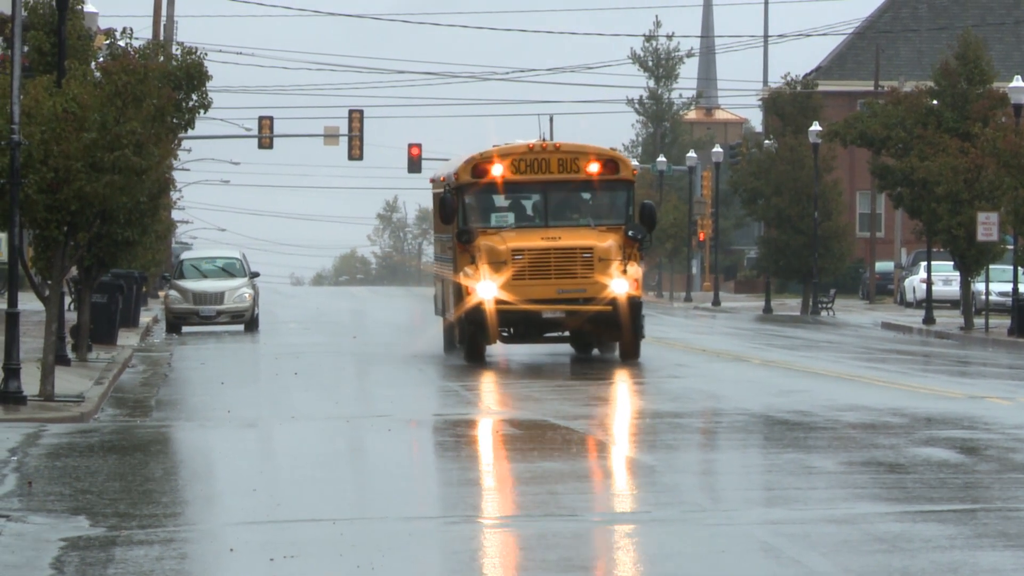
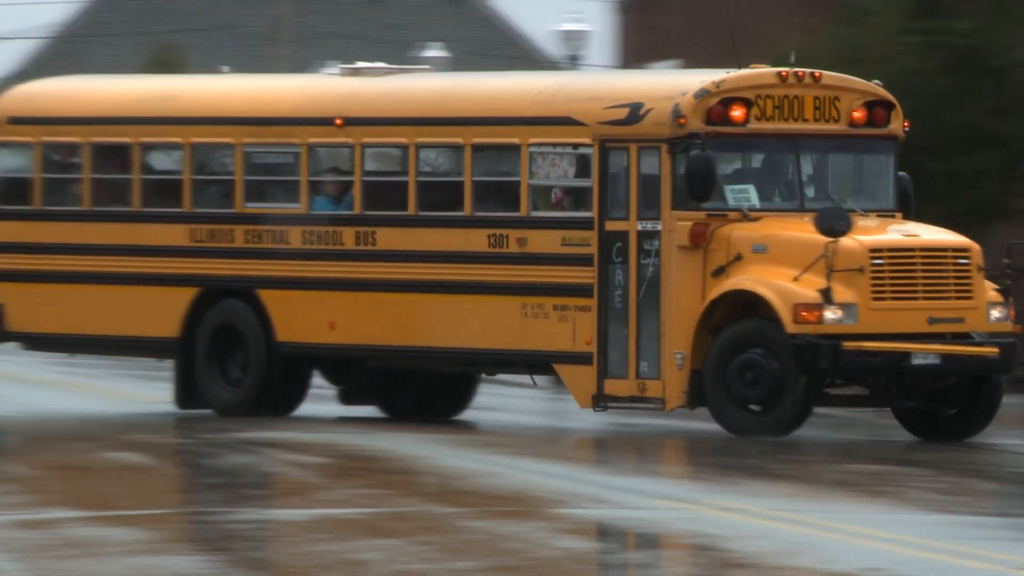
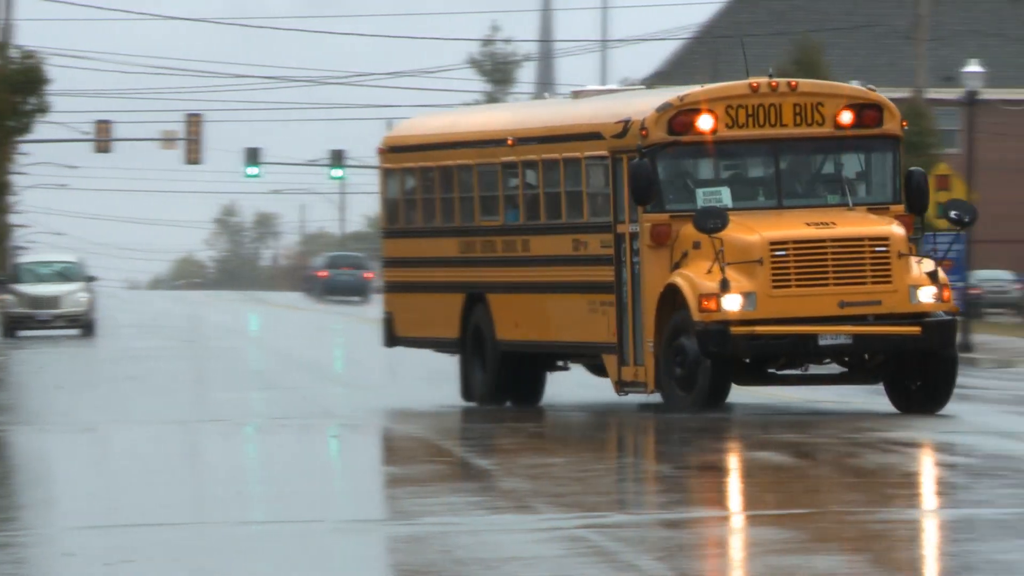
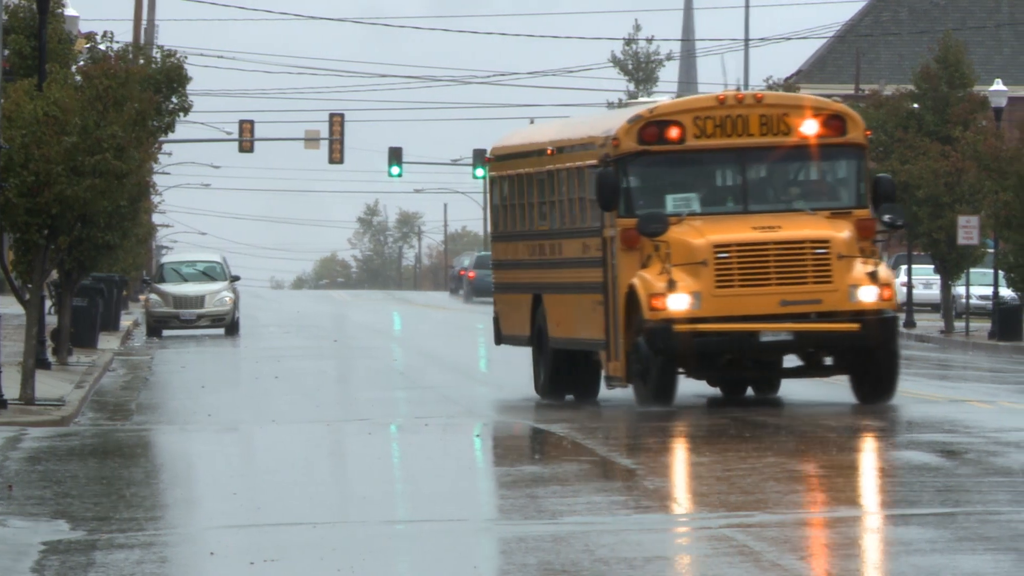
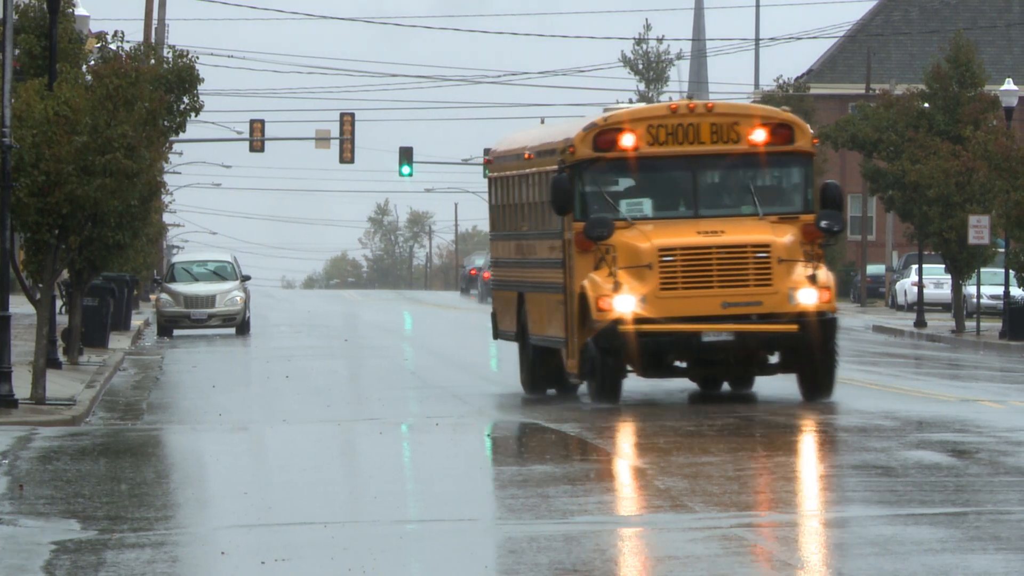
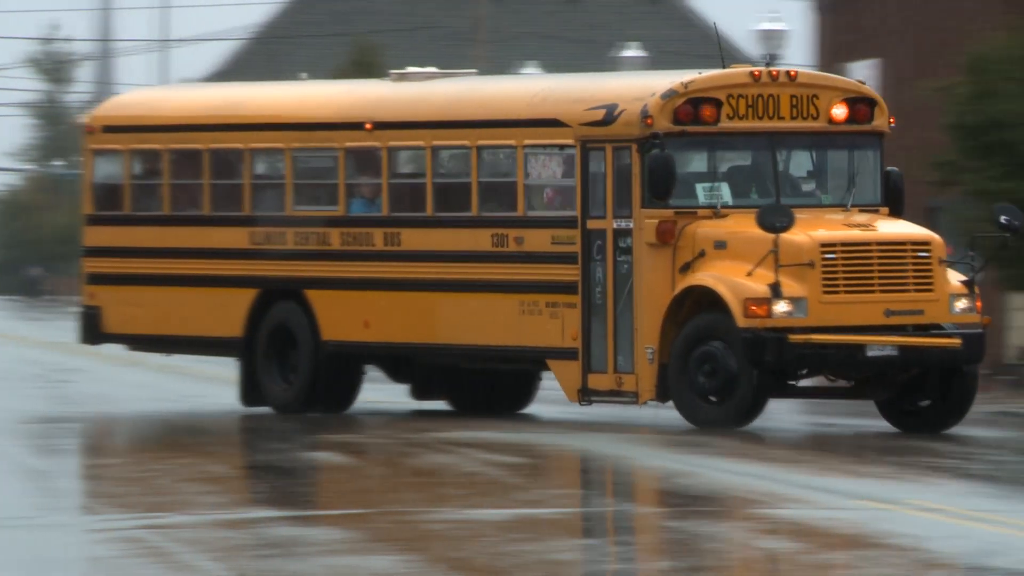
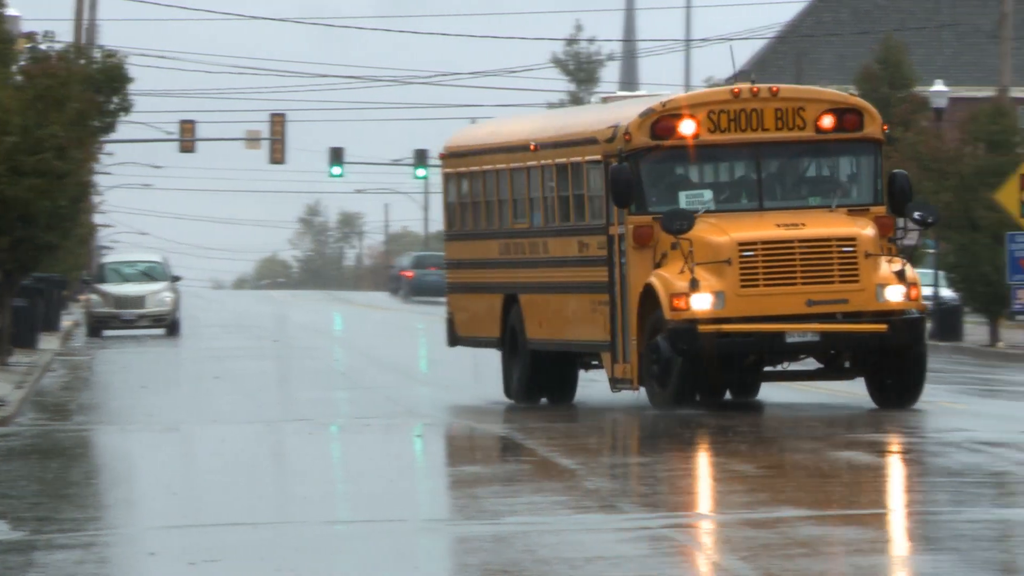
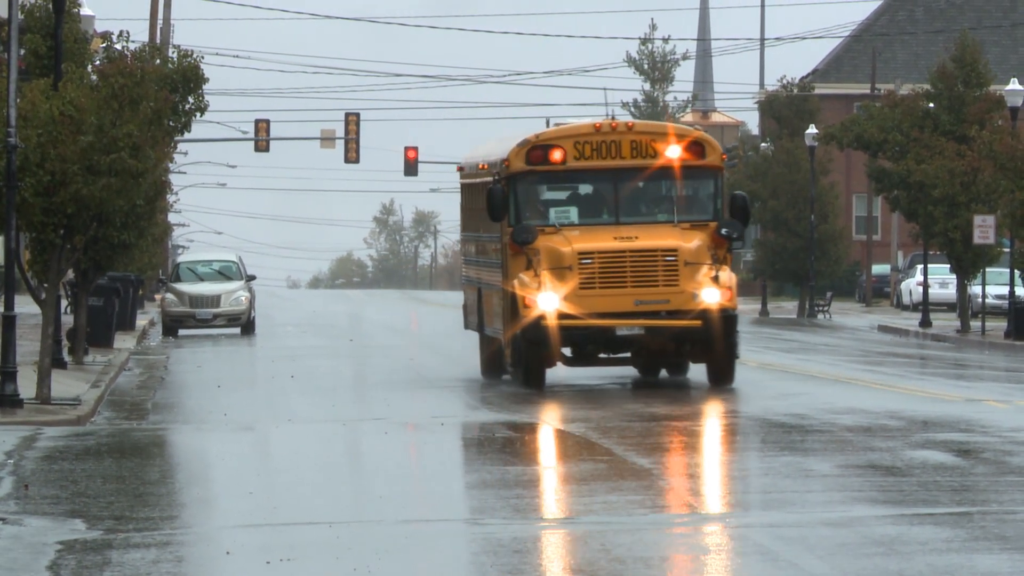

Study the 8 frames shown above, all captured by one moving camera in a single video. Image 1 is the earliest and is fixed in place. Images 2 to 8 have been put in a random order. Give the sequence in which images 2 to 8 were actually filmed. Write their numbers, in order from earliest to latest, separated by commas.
8, 5, 4, 7, 3, 6, 2
